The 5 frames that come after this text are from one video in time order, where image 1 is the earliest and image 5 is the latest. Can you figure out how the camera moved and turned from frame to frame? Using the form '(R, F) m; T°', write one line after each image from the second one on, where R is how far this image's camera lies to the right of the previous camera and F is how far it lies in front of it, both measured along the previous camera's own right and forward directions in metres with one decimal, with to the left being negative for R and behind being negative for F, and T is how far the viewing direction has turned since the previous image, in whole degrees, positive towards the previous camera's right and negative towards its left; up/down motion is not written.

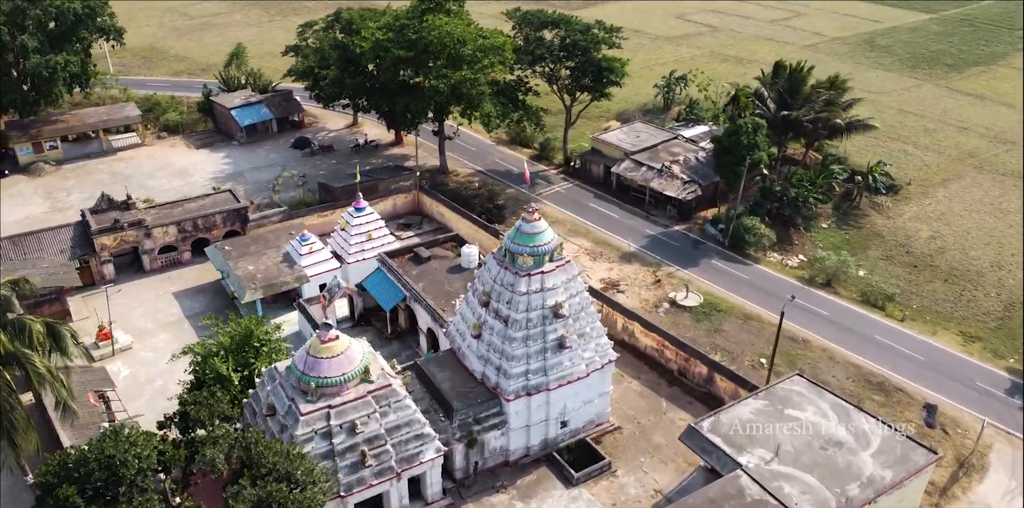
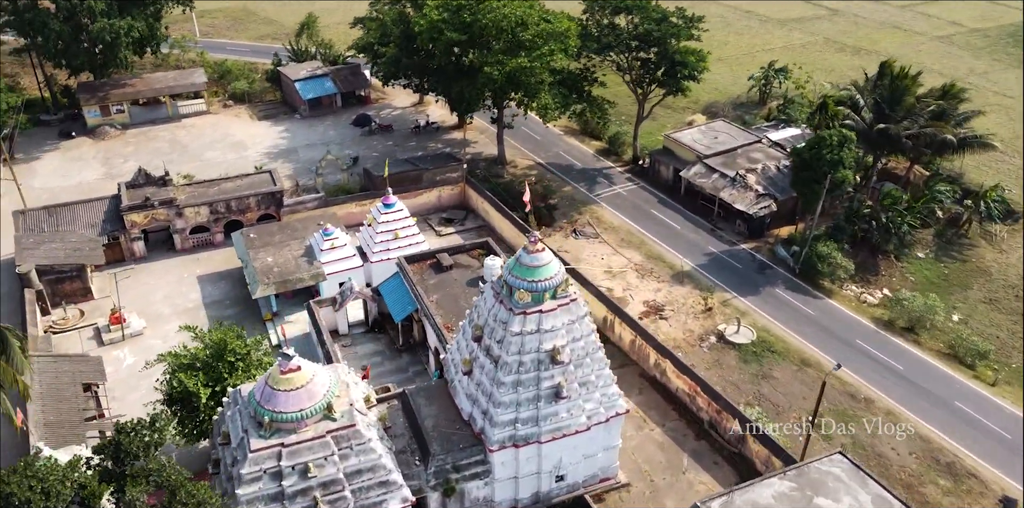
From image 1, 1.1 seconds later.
(+2.8, +3.1) m; -8°
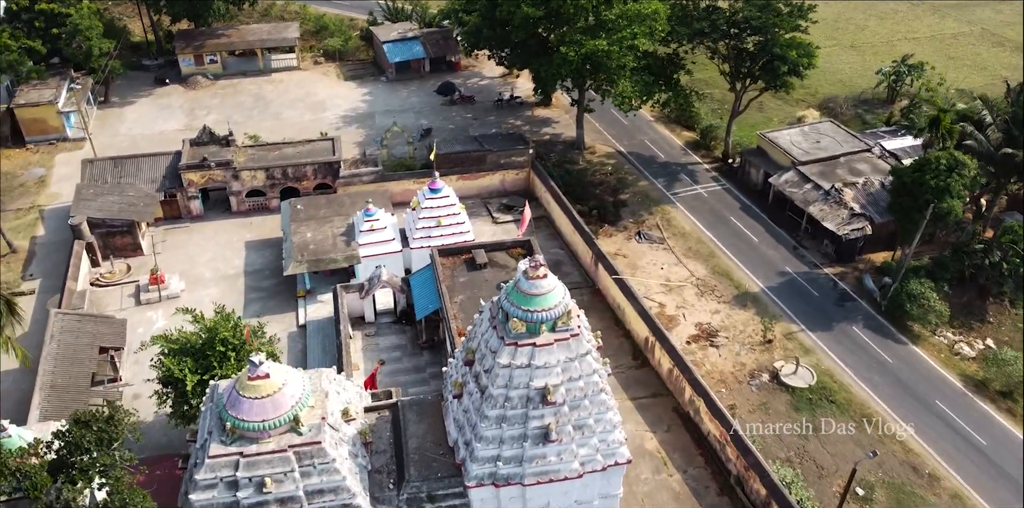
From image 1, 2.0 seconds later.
(+2.9, +2.4) m; -9°
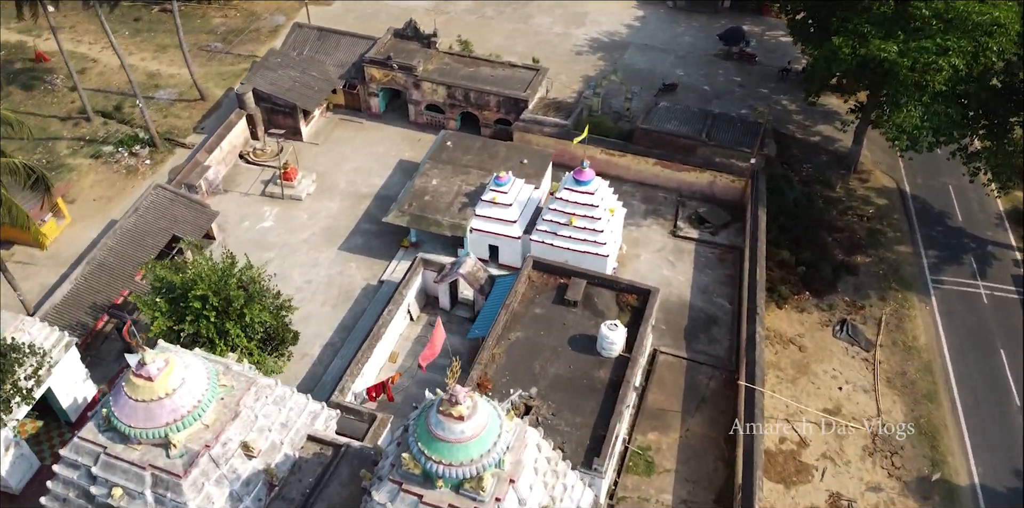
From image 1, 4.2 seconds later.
(+5.3, +7.7) m; -23°
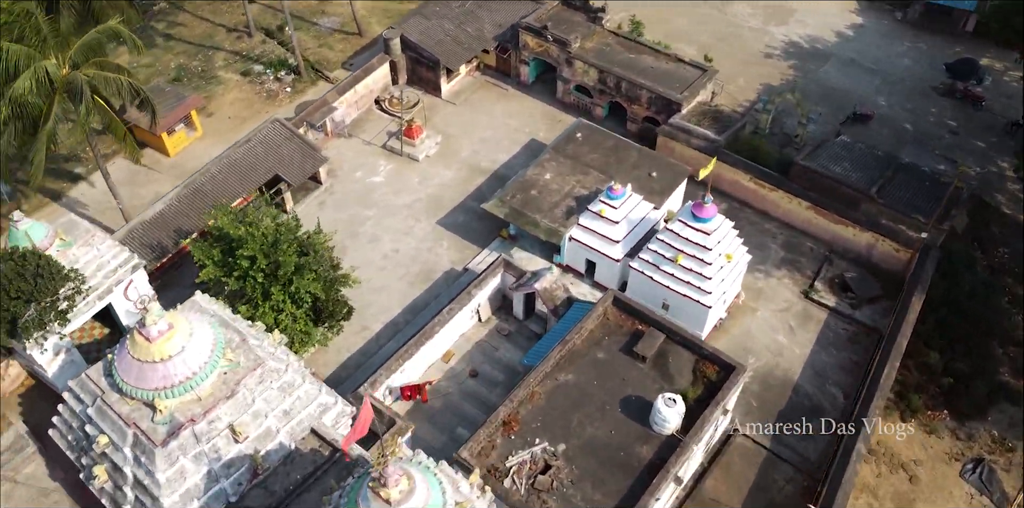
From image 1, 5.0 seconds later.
(+2.4, +2.6) m; -13°
